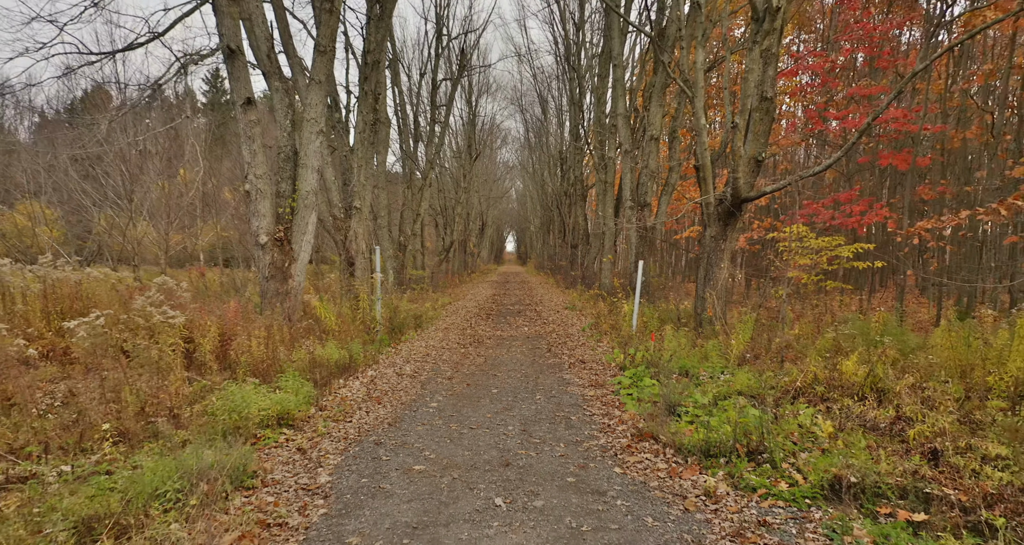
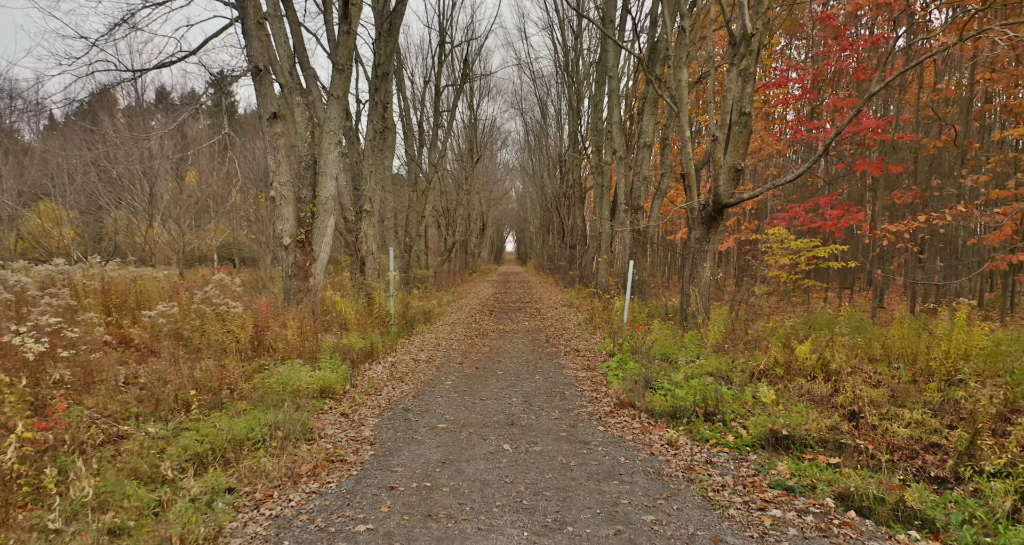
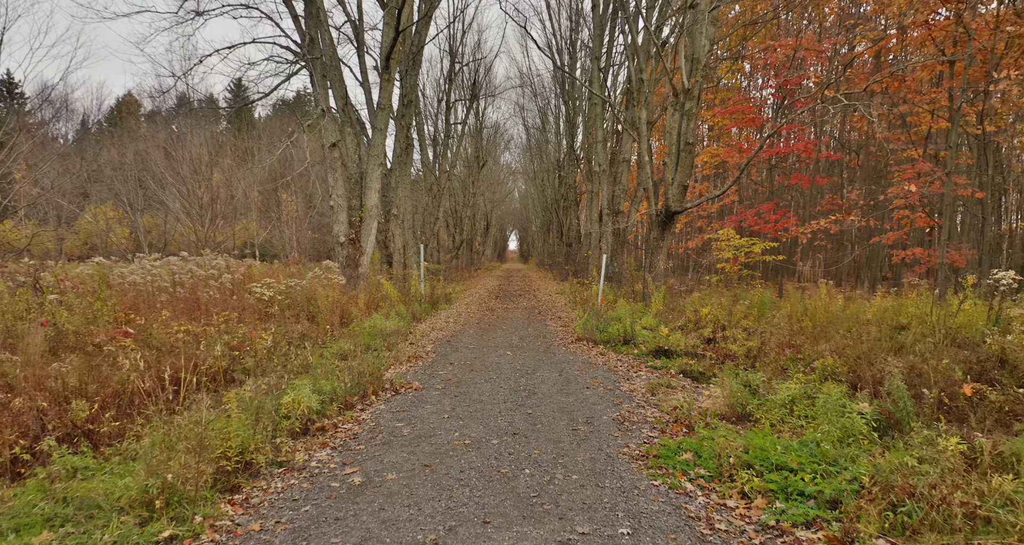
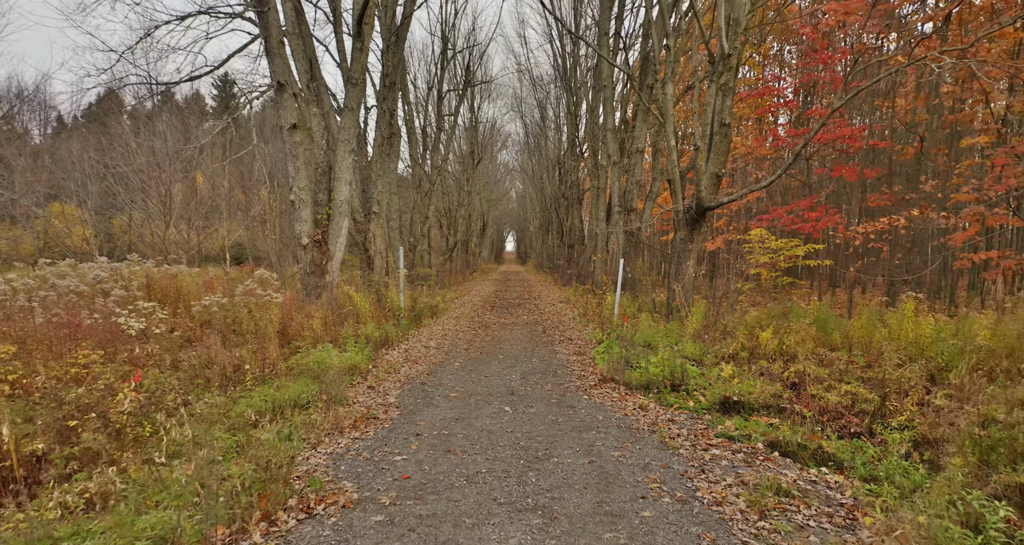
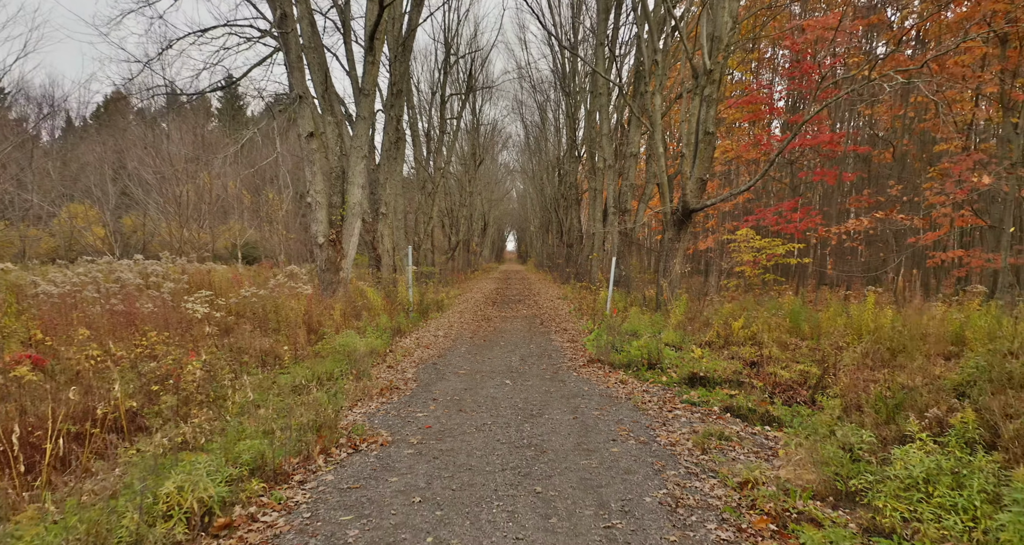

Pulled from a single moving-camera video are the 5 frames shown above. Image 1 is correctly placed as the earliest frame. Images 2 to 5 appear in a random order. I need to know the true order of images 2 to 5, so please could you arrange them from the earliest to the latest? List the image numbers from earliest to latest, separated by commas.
2, 4, 5, 3
